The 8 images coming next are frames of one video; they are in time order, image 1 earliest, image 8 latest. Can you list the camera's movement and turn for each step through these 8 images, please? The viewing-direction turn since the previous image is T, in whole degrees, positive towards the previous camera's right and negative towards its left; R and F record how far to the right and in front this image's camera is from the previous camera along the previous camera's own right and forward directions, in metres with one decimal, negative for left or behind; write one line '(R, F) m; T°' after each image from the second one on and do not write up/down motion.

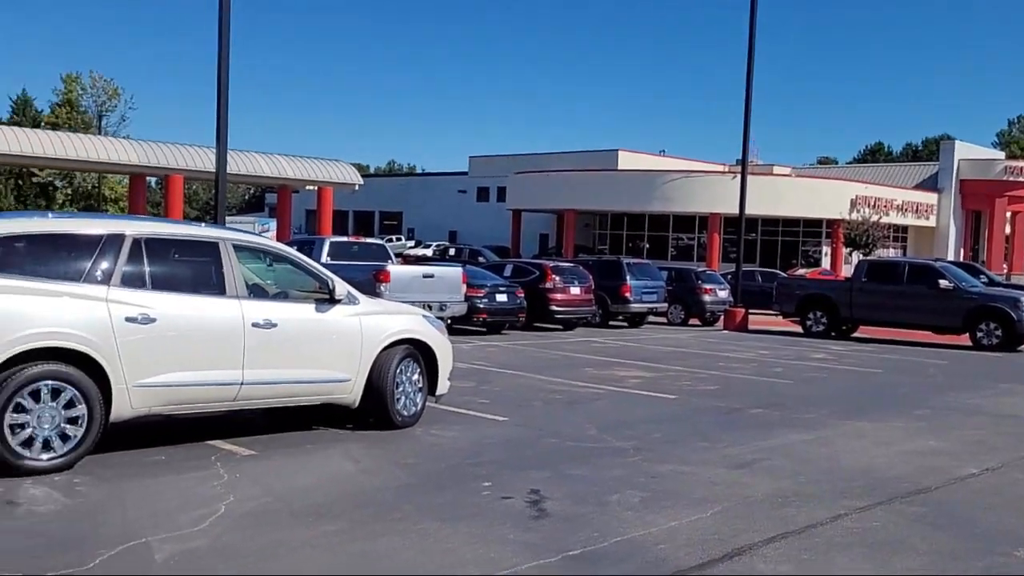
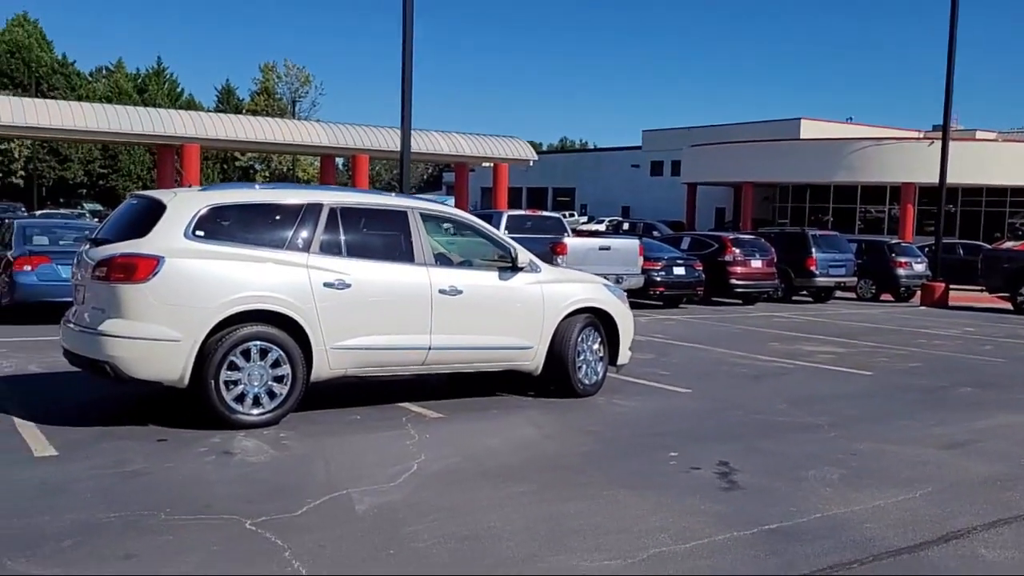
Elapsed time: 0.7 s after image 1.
(-0.1, +0.1) m; -11°
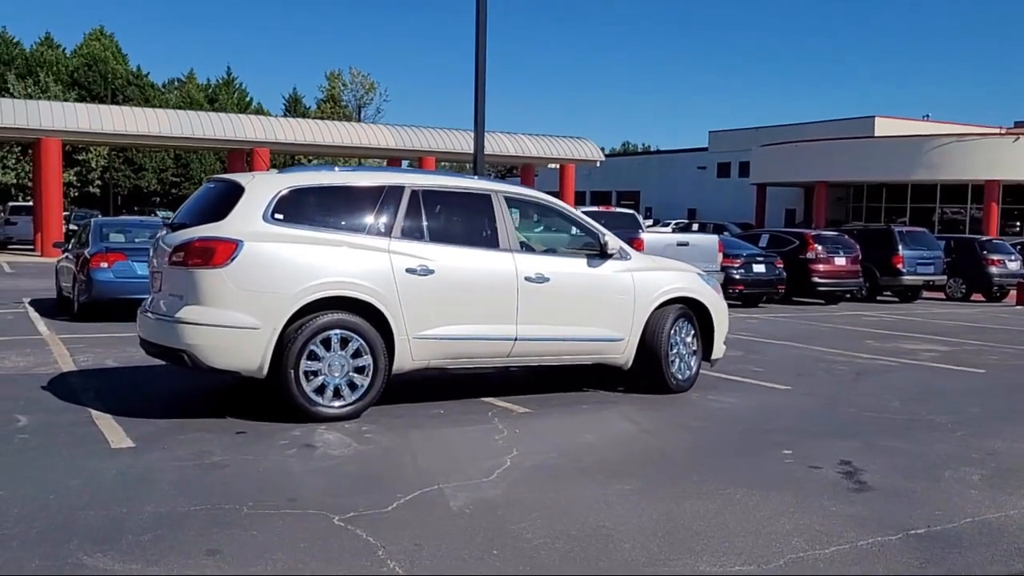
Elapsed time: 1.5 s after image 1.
(-0.3, +0.5) m; -4°
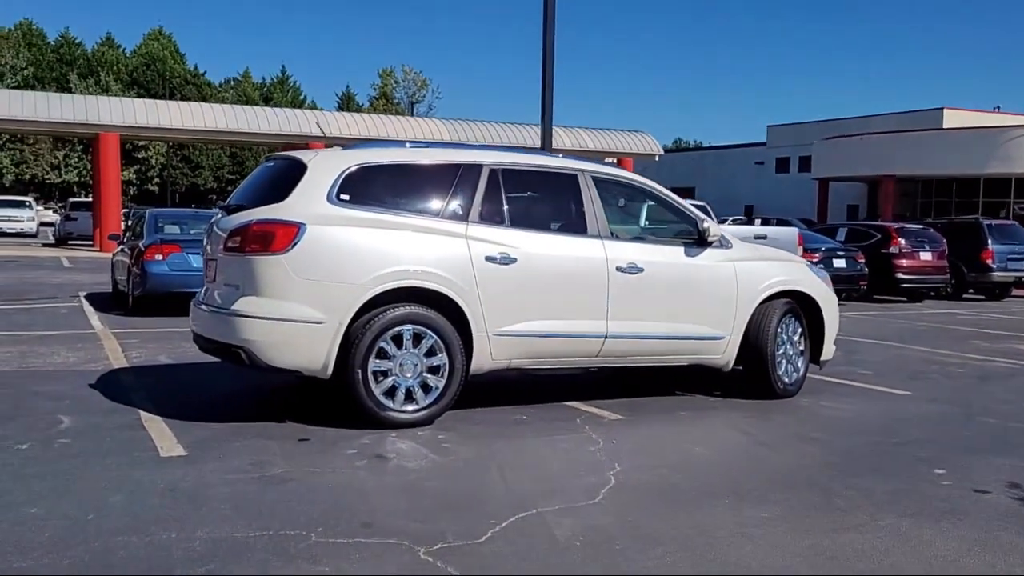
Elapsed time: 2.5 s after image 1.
(-0.4, +0.9) m; -3°
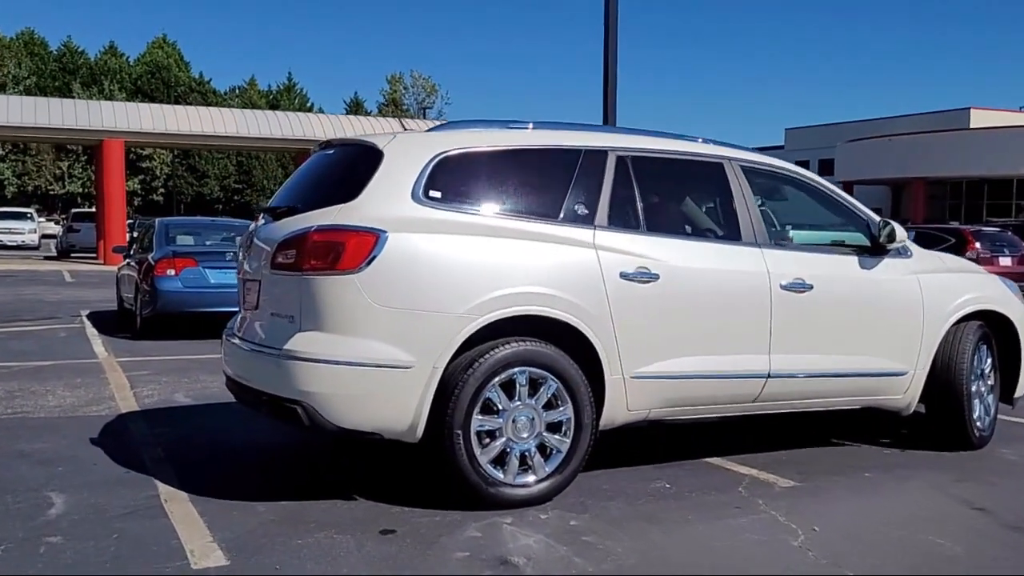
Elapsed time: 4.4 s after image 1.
(-0.8, +1.8) m; 0°
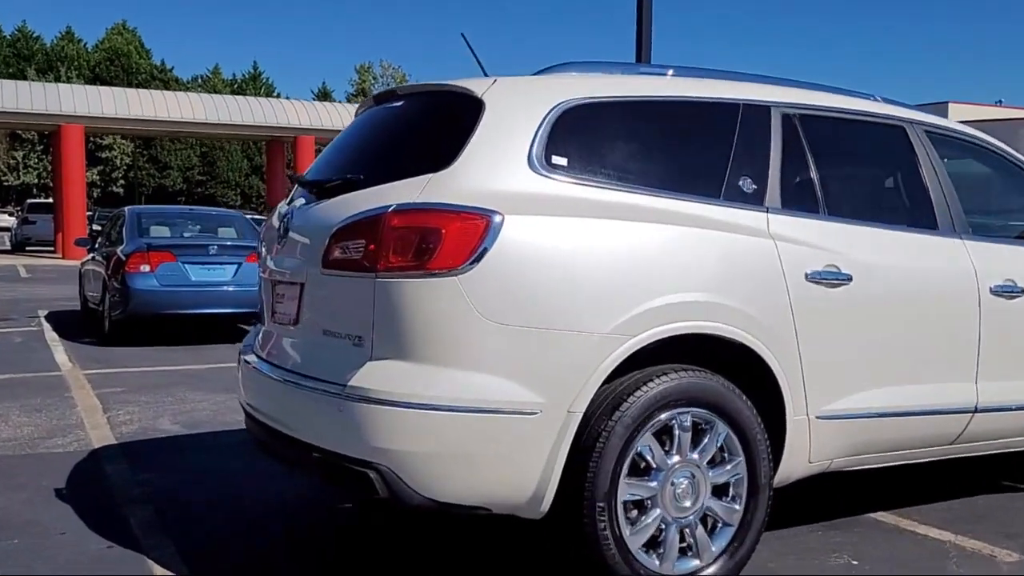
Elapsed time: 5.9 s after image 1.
(-0.8, +1.5) m; +2°
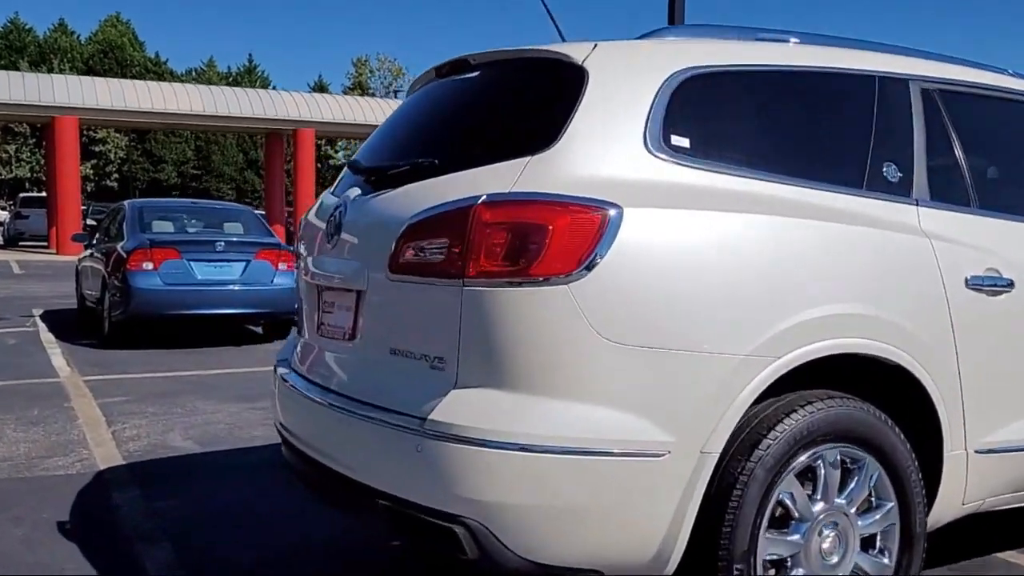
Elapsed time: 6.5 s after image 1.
(-0.4, +0.7) m; 0°
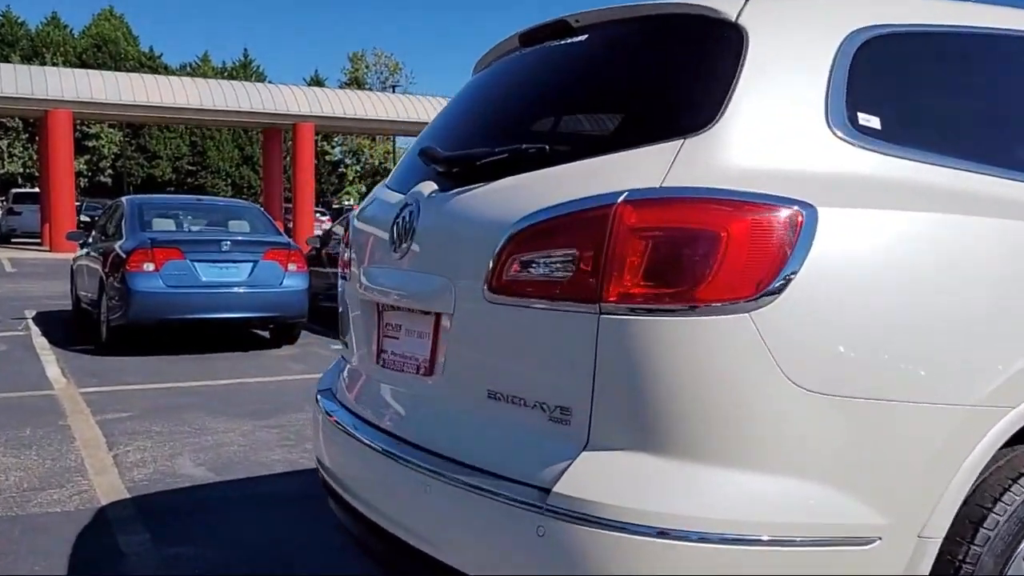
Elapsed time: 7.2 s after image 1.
(-0.4, +0.7) m; 0°
